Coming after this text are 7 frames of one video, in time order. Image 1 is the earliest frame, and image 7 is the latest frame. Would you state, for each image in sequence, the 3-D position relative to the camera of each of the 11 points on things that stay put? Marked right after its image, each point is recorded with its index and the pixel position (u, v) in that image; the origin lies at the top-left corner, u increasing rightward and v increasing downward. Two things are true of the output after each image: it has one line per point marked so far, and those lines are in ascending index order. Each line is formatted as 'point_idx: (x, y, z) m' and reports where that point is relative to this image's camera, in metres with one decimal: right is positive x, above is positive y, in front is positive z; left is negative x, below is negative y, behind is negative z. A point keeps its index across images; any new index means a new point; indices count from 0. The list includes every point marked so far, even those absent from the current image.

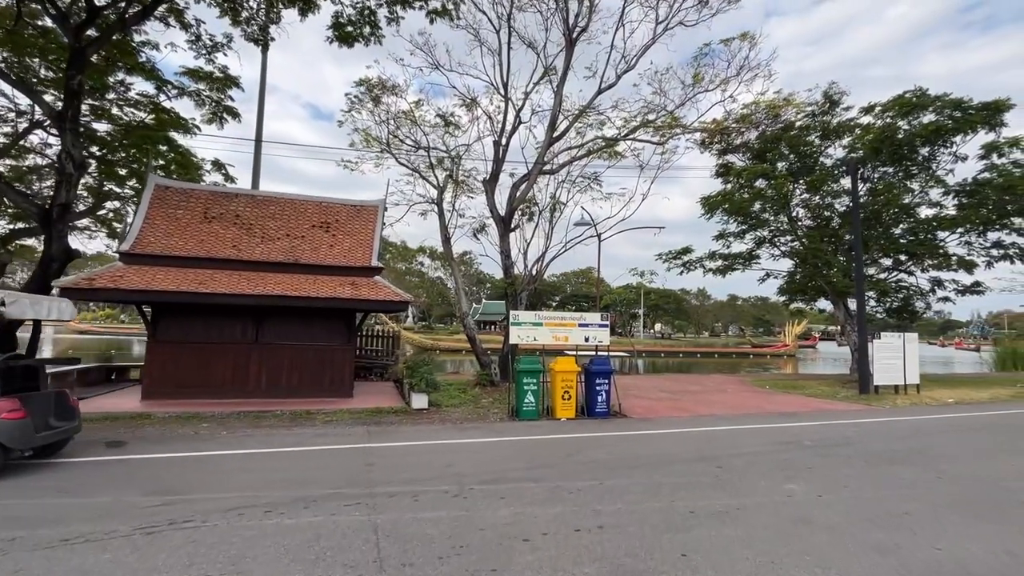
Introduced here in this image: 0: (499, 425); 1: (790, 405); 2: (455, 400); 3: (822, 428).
0: (-0.2, -2.6, +9.4) m
1: (+7.4, -3.1, +13.1) m
2: (-1.5, -2.8, +12.2) m
3: (+6.3, -2.9, +9.9) m
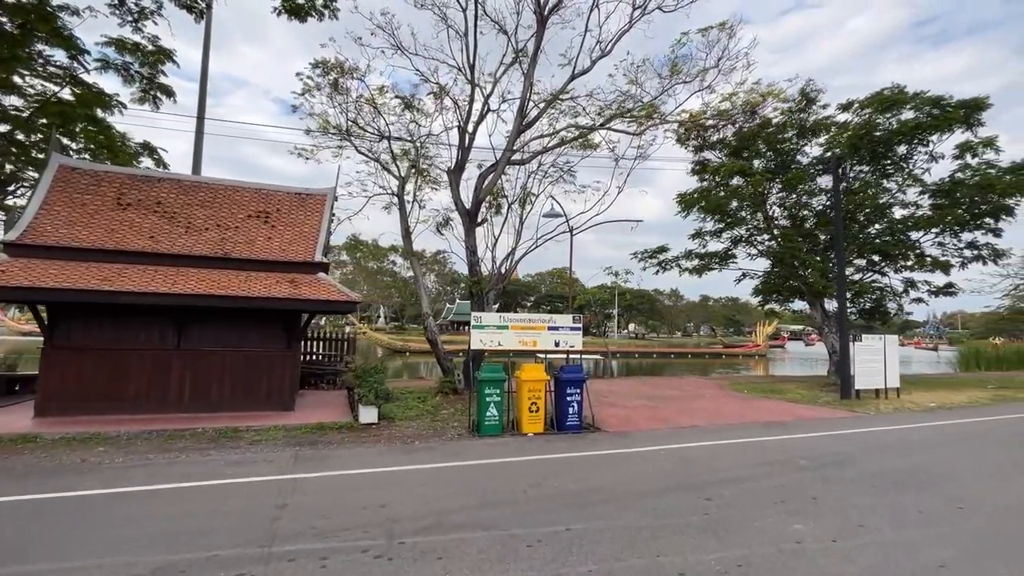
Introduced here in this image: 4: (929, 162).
0: (-0.9, -2.6, +8.2) m
1: (+6.5, -3.1, +12.3) m
2: (-2.3, -2.8, +10.9) m
3: (+5.6, -2.8, +9.0) m
4: (+16.9, +5.1, +19.8) m
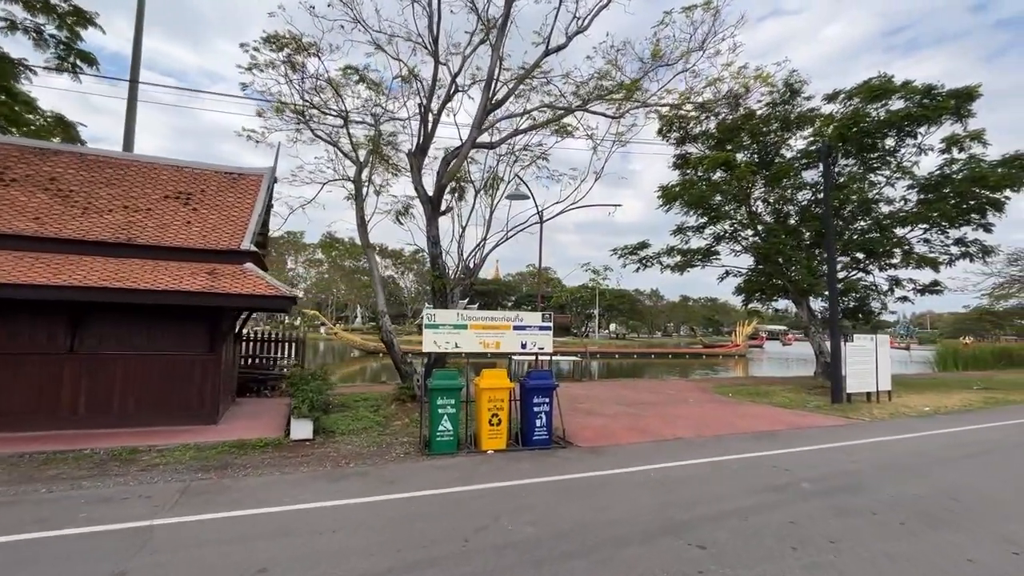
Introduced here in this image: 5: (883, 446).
0: (-1.6, -2.5, +6.8) m
1: (+5.7, -3.0, +11.2) m
2: (-3.0, -2.7, +9.5) m
3: (+4.9, -2.7, +7.9) m
4: (+15.8, +5.2, +19.0) m
5: (+6.8, -2.9, +9.0) m
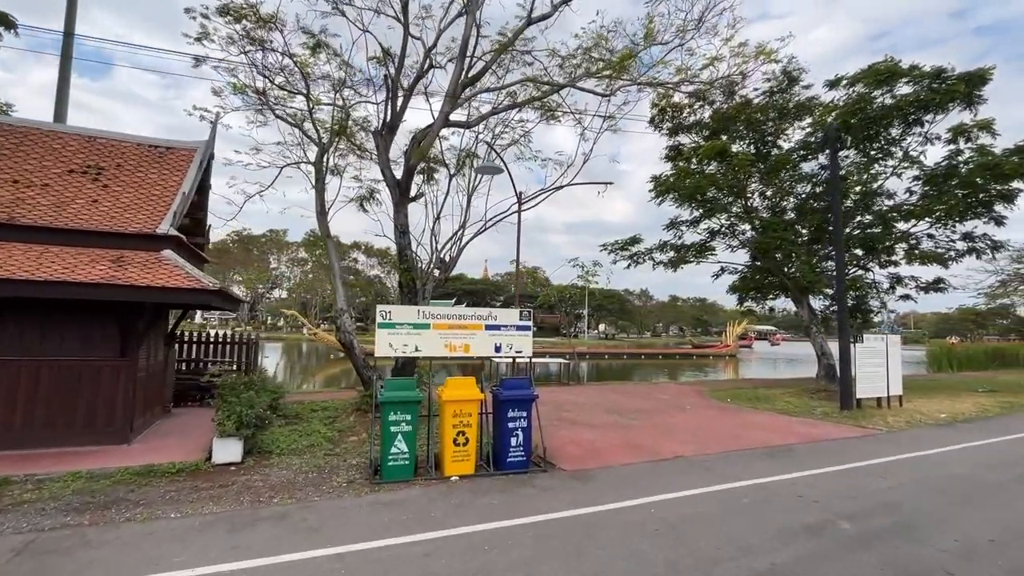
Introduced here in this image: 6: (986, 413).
0: (-2.0, -2.4, +5.4) m
1: (+5.2, -2.9, +10.0) m
2: (-3.5, -2.6, +8.1) m
3: (+4.5, -2.6, +6.6) m
4: (+15.2, +5.3, +18.0) m
5: (+6.4, -2.8, +7.7) m
6: (+13.1, -3.5, +13.5) m
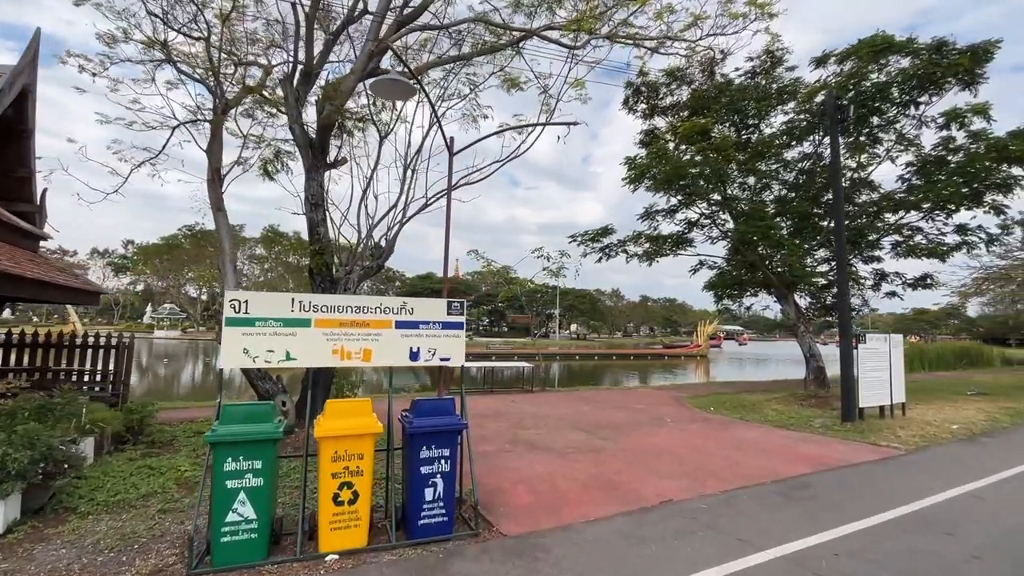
0: (-2.7, -2.2, +3.1) m
1: (+4.2, -2.7, +8.0) m
2: (-4.4, -2.3, +5.6) m
3: (+3.7, -2.4, +4.6) m
4: (+13.7, +5.4, +16.6) m
5: (+5.5, -2.6, +5.8) m
6: (+11.9, -3.3, +12.0) m
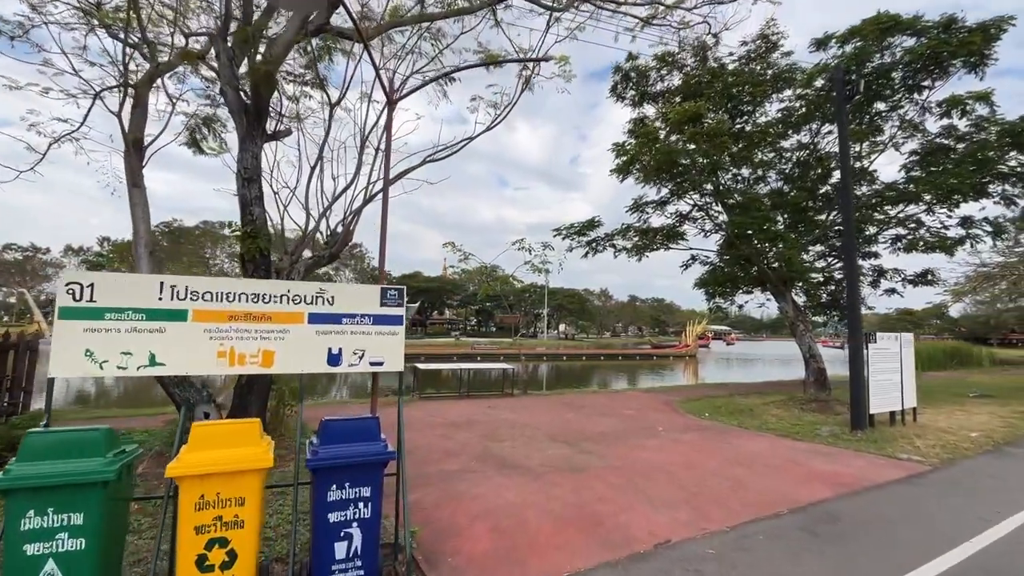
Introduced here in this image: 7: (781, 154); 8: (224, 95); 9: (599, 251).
0: (-3.1, -2.0, +1.8) m
1: (+3.8, -2.6, +6.8) m
2: (-4.8, -2.2, +4.3) m
3: (+3.3, -2.3, +3.5) m
4: (+13.1, +5.6, +15.6) m
5: (+5.1, -2.5, +4.7) m
6: (+11.3, -3.2, +11.0) m
7: (+10.3, +5.1, +18.5) m
8: (-4.7, +3.2, +8.0) m
9: (+3.1, +1.3, +17.6) m
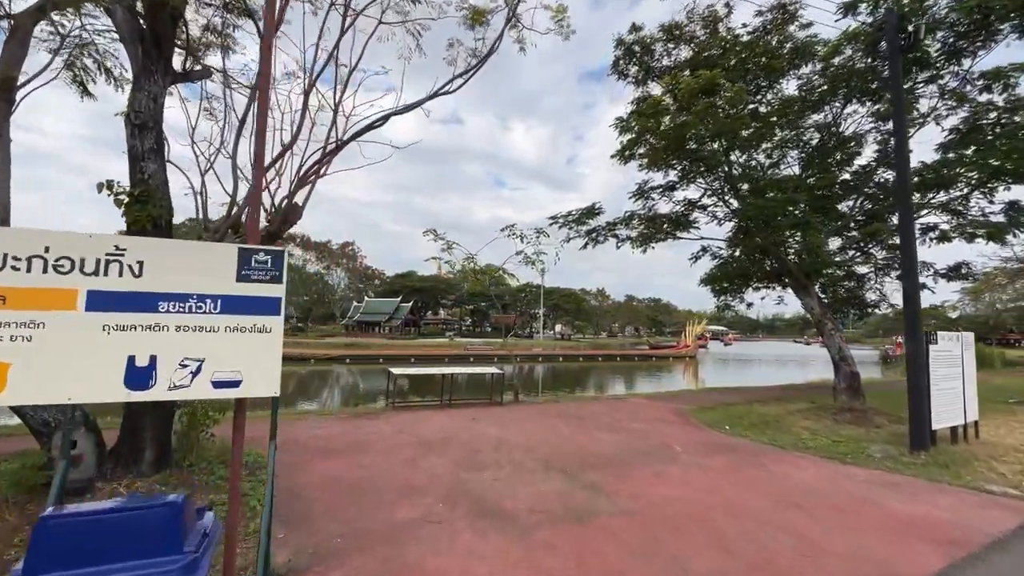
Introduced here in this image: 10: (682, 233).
0: (-3.3, -1.8, -0.1) m
1: (+3.5, -2.4, +5.0) m
2: (-5.0, -2.0, +2.4) m
3: (+3.1, -2.1, +1.6) m
4: (+12.8, +5.7, +13.9) m
5: (+4.9, -2.3, +2.9) m
6: (+11.1, -3.0, +9.2) m
7: (+10.0, +5.2, +16.7) m
8: (-4.9, +3.4, +6.1) m
9: (+2.8, +1.5, +15.8) m
10: (+5.6, +1.8, +16.0) m
